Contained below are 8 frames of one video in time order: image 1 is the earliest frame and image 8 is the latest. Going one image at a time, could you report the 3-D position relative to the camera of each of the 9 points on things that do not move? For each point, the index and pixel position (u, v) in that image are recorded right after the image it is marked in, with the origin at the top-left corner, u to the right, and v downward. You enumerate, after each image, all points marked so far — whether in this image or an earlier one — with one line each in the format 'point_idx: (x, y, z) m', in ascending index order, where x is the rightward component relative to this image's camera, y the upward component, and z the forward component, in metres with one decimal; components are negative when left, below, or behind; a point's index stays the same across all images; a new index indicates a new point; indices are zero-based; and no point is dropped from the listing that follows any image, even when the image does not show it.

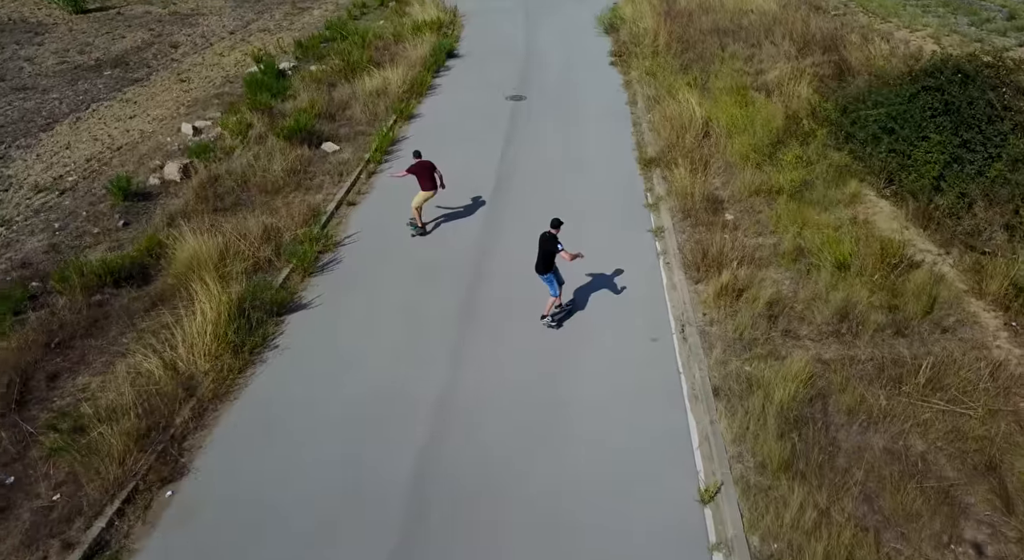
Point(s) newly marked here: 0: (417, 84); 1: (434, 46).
0: (-2.1, +4.2, +15.8) m
1: (-2.0, +5.9, +18.4) m
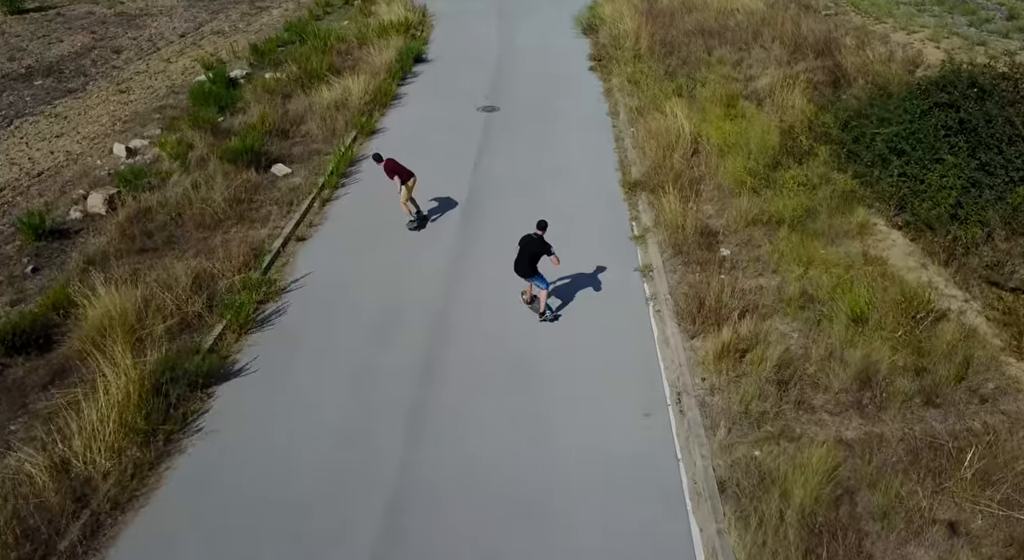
0: (-2.7, +3.7, +14.6) m
1: (-2.7, +5.4, +17.2) m
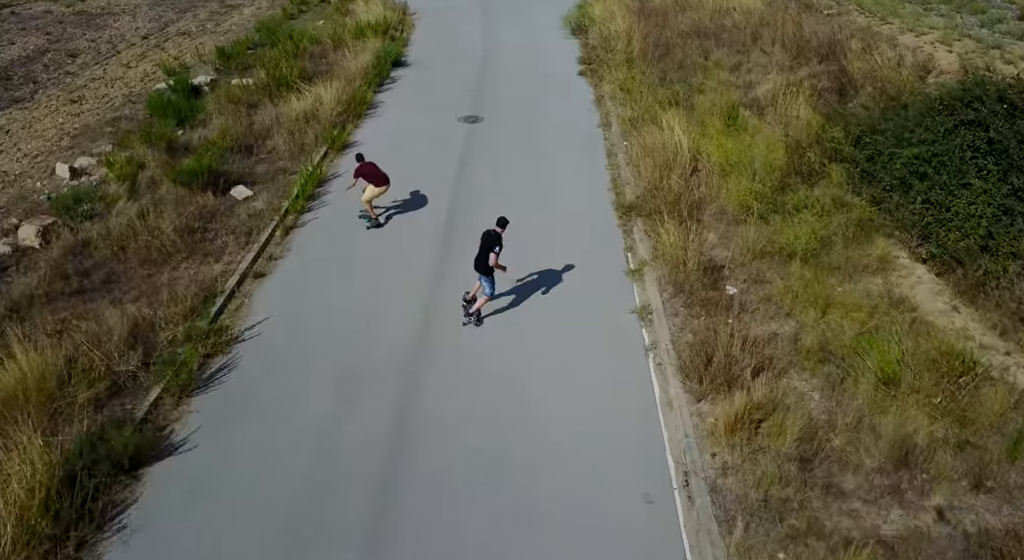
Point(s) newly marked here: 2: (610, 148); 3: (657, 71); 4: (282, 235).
0: (-3.0, +3.2, +13.5) m
1: (-3.0, +5.0, +16.1) m
2: (+1.6, +2.1, +11.9) m
3: (+2.9, +4.2, +14.6) m
4: (-3.0, +0.6, +9.4) m
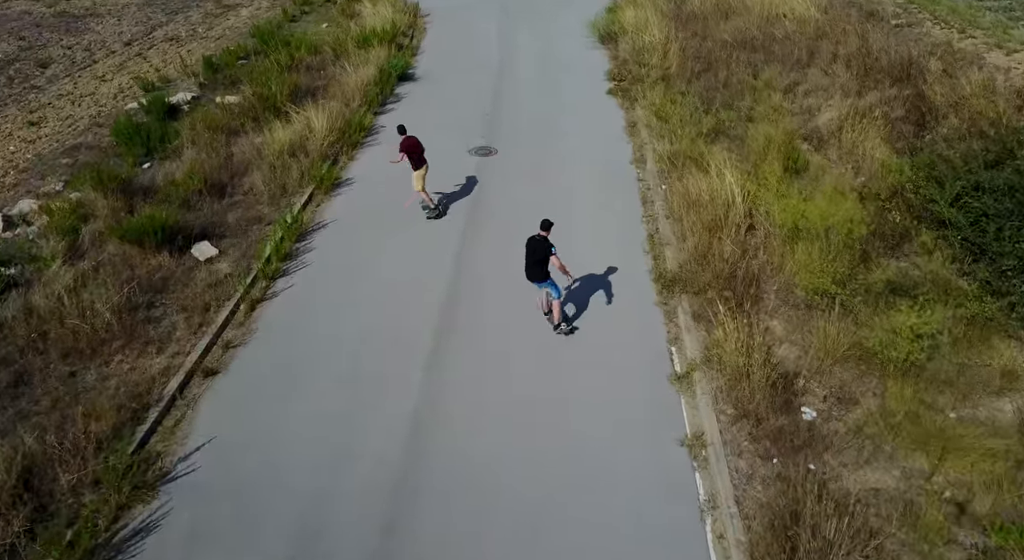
0: (-2.7, +2.4, +11.8) m
1: (-2.6, +4.2, +14.4) m
2: (+1.9, +1.2, +10.0) m
3: (+3.3, +3.2, +12.7) m
4: (-2.8, -0.3, +7.7) m
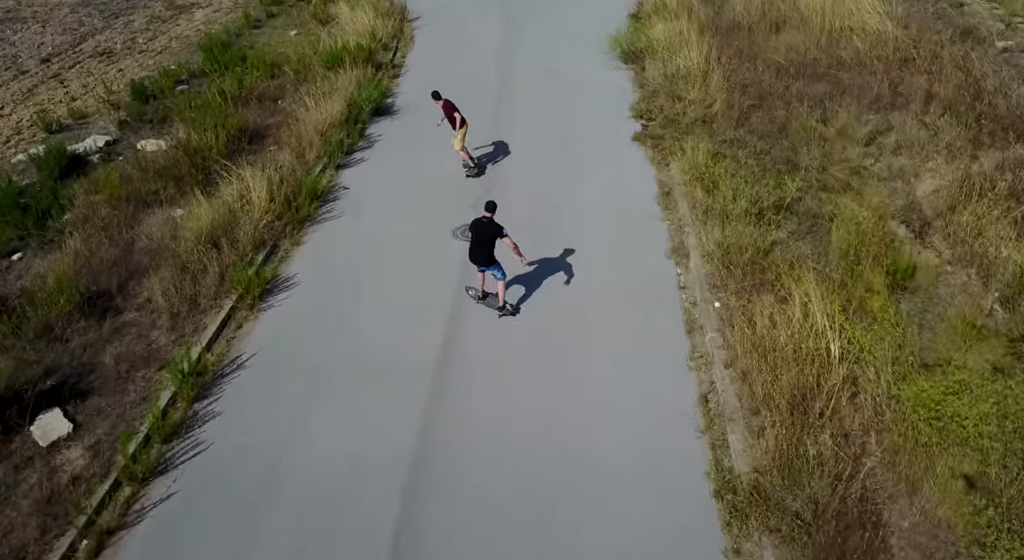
0: (-2.7, +1.0, +9.0) m
1: (-2.6, +2.9, +11.5) m
2: (+1.8, -0.3, +7.2) m
3: (+3.3, +1.8, +9.8) m
4: (-2.9, -1.9, +5.0) m
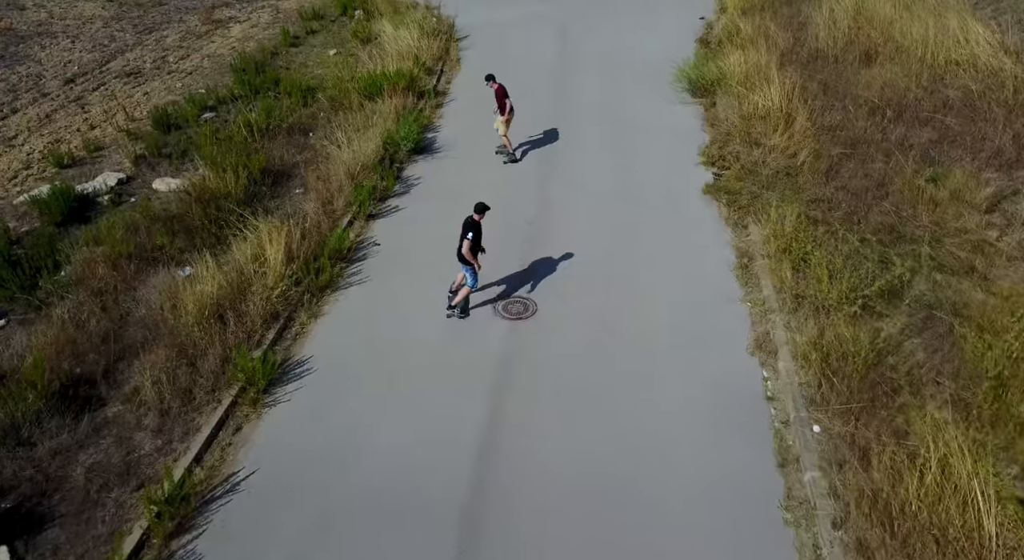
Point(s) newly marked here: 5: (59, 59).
0: (-2.1, +0.2, +7.9) m
1: (-1.8, +2.1, +10.4) m
2: (+2.2, -1.3, +5.8) m
3: (+3.9, +0.8, +8.3) m
4: (-2.7, -2.7, +3.9) m
5: (-8.2, +4.0, +13.1) m
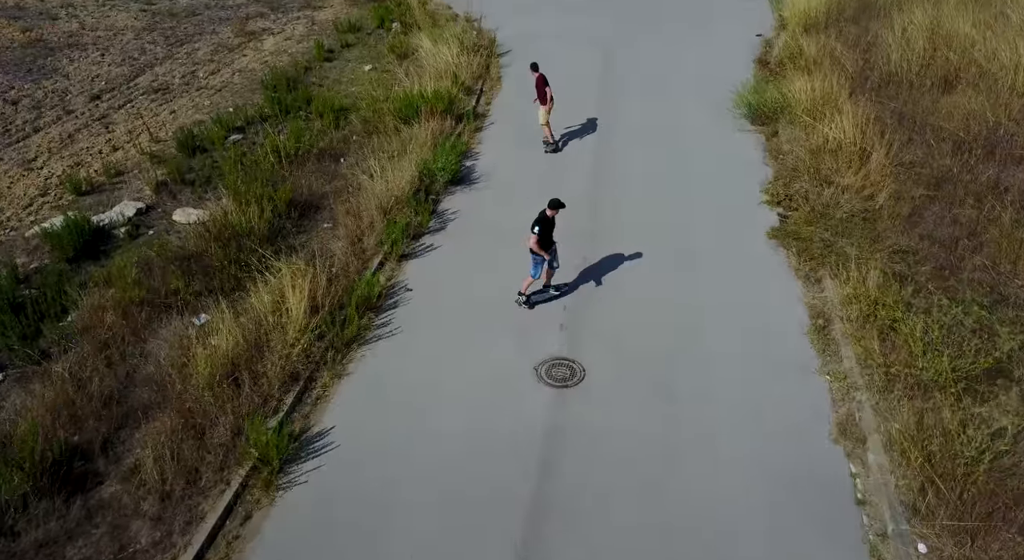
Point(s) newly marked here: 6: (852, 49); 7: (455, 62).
0: (-1.7, -0.3, +7.1) m
1: (-1.2, +1.6, +9.6) m
2: (+2.5, -1.9, +4.9) m
3: (+4.4, +0.1, +7.4) m
4: (-2.5, -3.1, +3.2) m
5: (-7.4, +3.6, +12.6) m
6: (+5.9, +4.0, +12.5) m
7: (-1.0, +3.7, +12.4) m
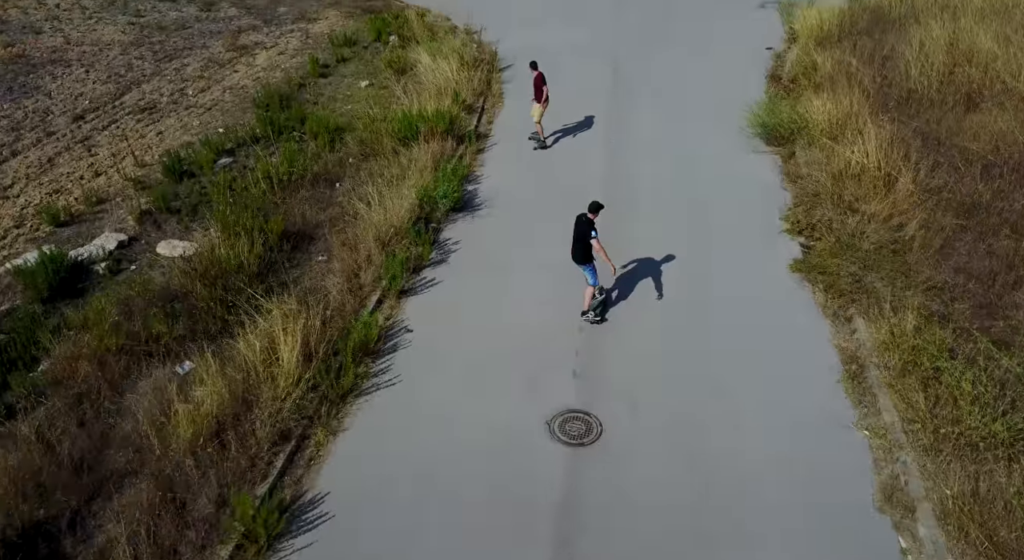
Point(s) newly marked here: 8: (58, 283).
0: (-1.6, -0.7, +6.6) m
1: (-1.2, +1.1, +9.1) m
2: (+2.6, -2.3, +4.4) m
3: (+4.5, -0.3, +6.9) m
4: (-2.4, -3.5, +2.7) m
5: (-7.4, +3.1, +12.1) m
6: (+6.0, +3.6, +12.0) m
7: (-0.9, +3.3, +11.9) m
8: (-4.7, 0.0, +7.4) m
